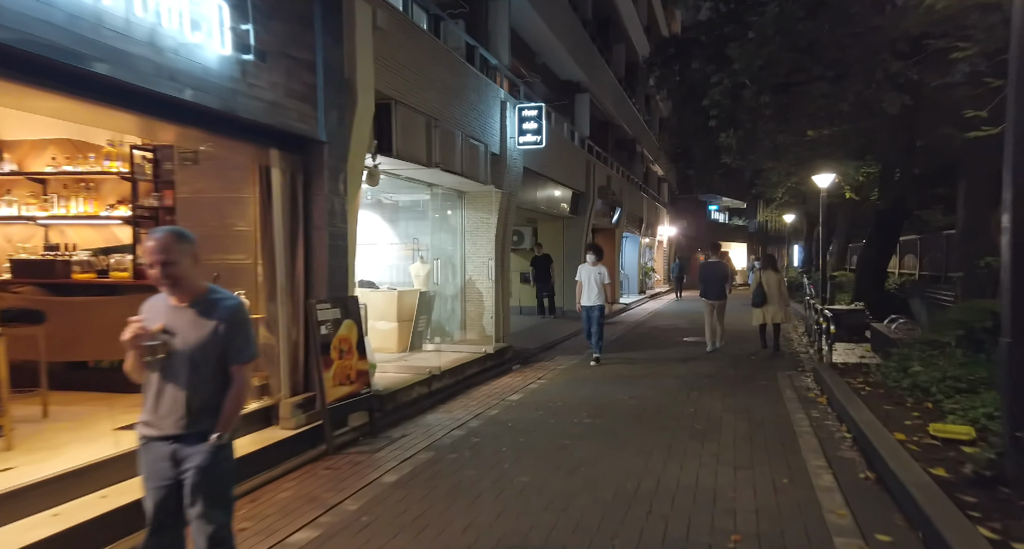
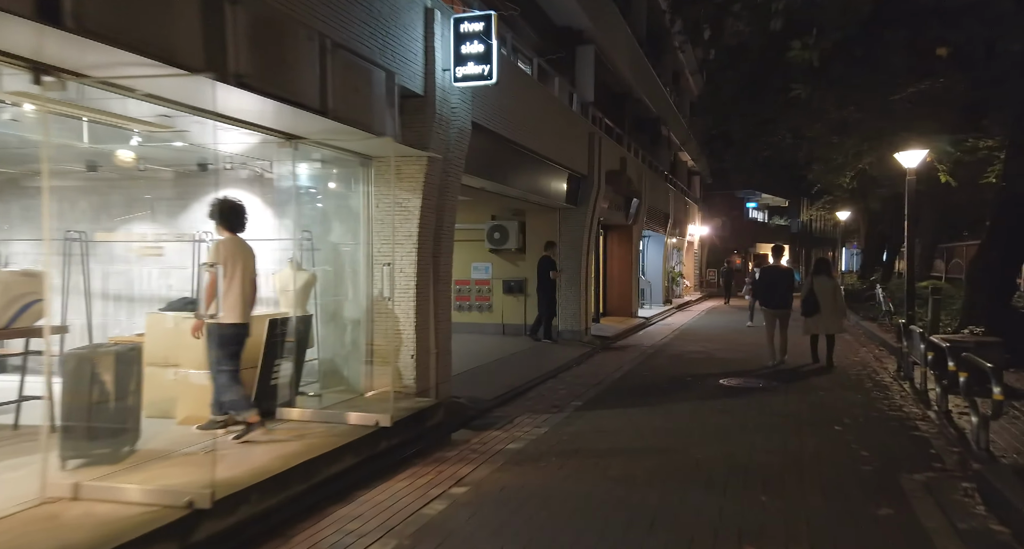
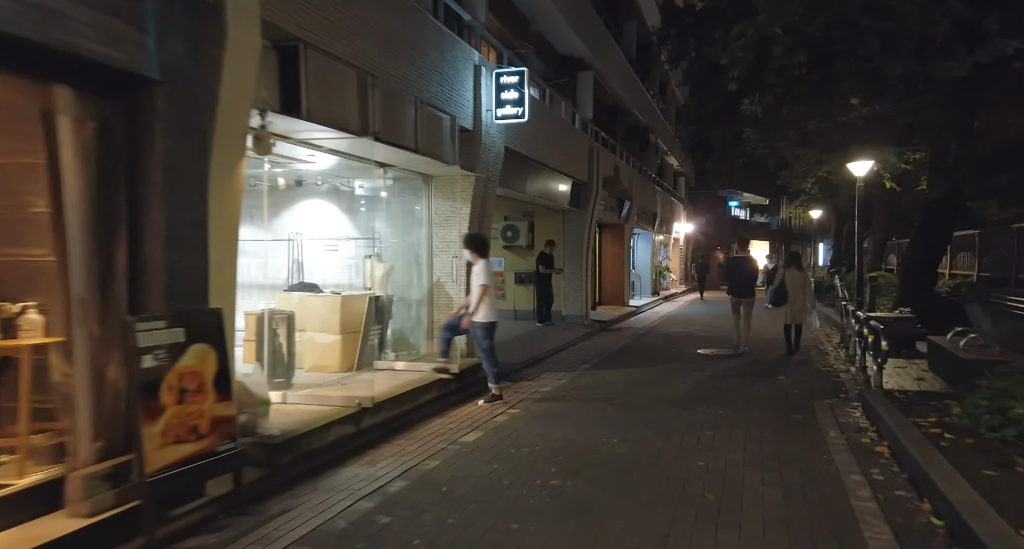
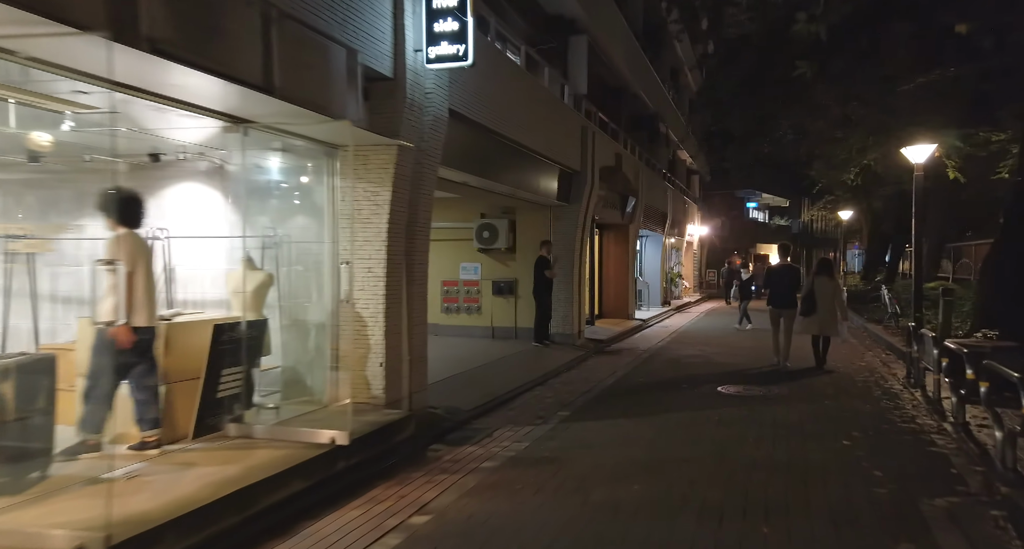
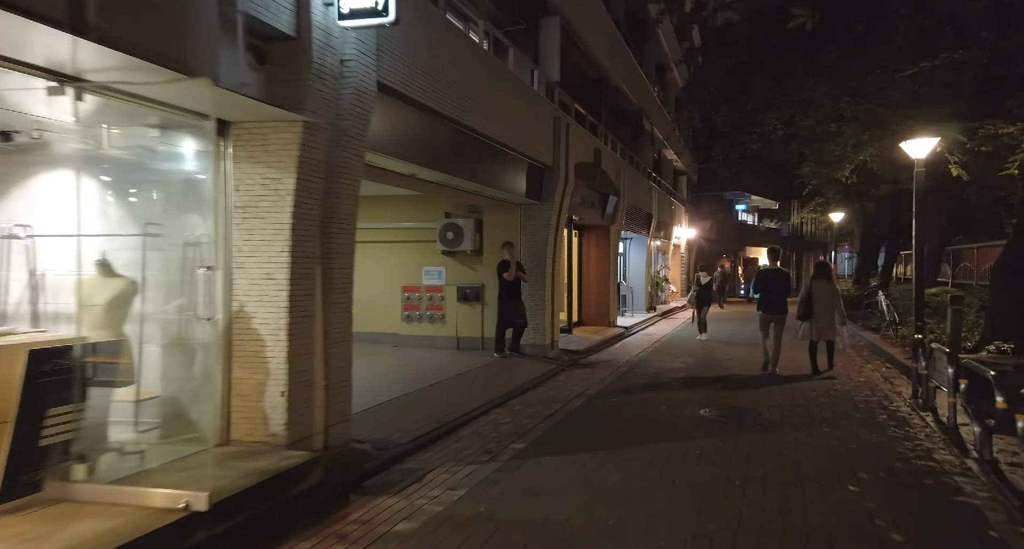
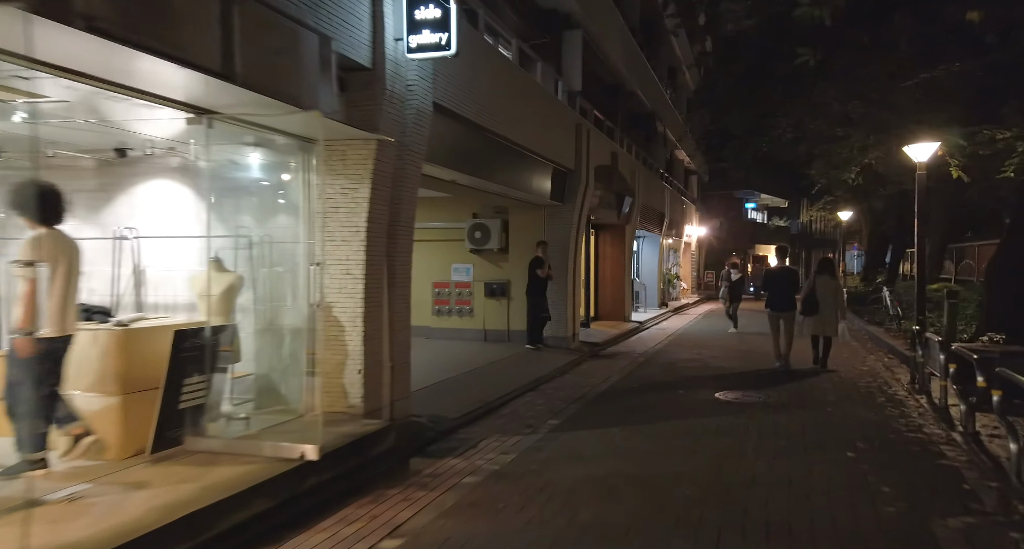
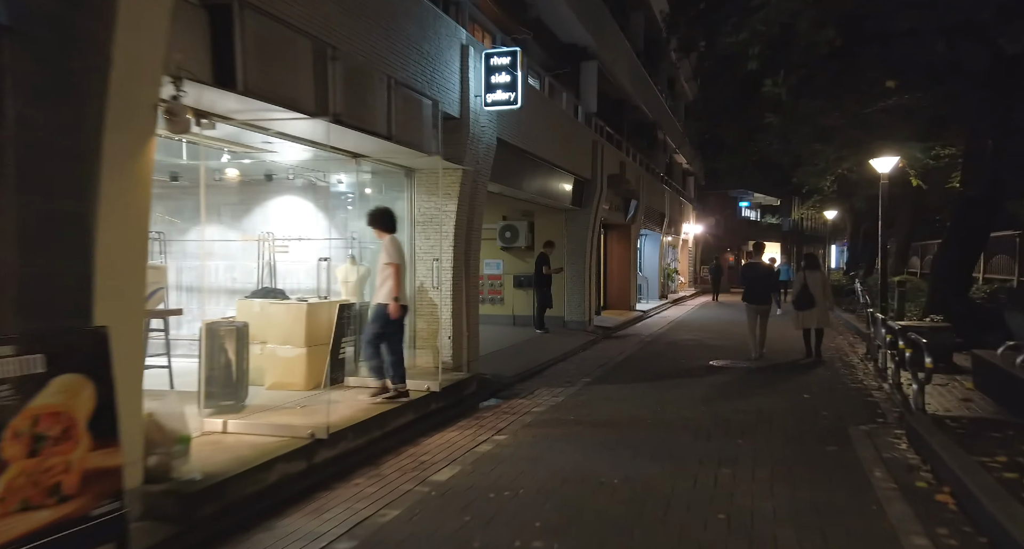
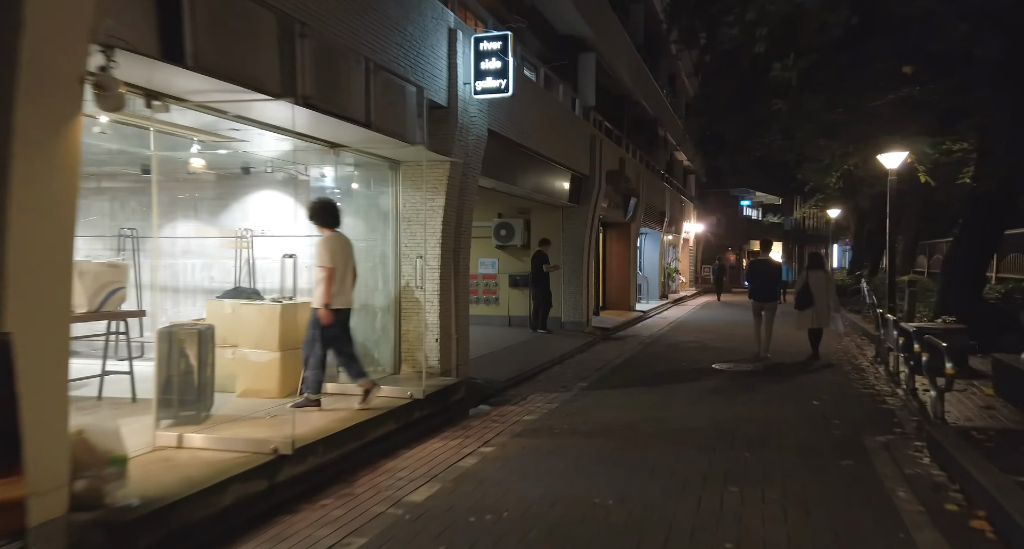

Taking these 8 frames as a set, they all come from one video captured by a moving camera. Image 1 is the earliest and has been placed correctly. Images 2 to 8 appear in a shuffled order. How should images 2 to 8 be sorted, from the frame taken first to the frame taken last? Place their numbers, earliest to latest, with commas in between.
3, 7, 8, 2, 4, 6, 5
